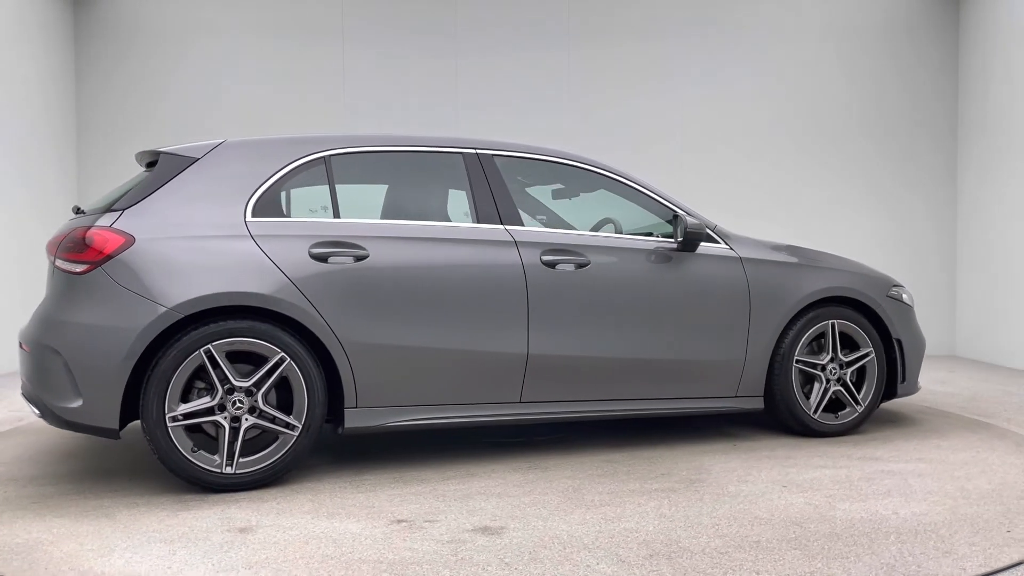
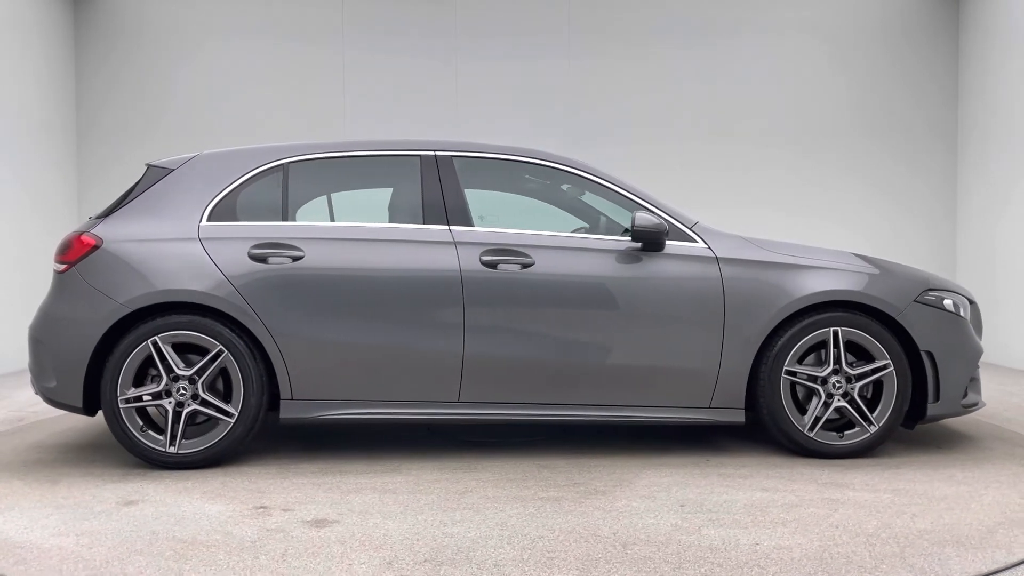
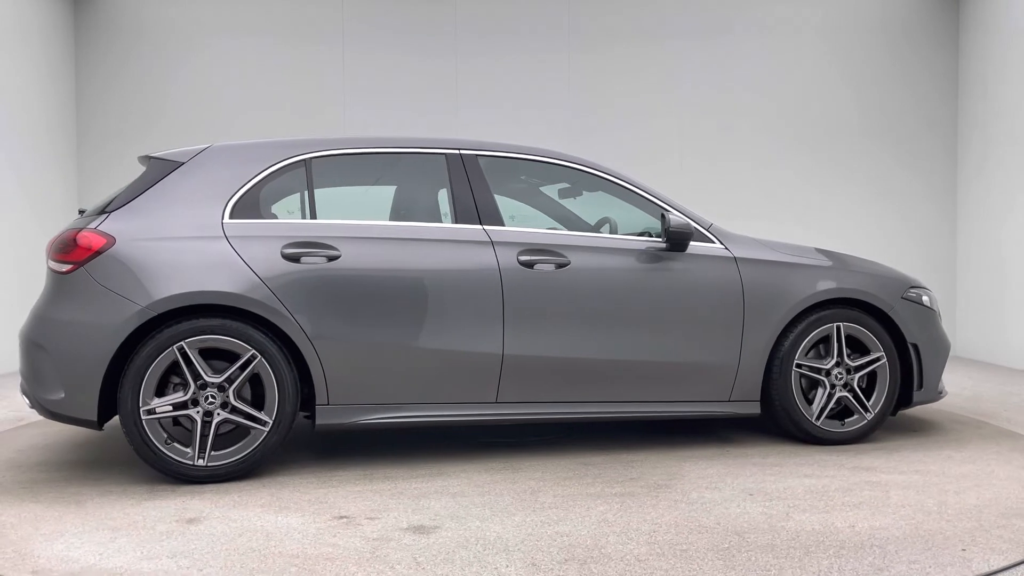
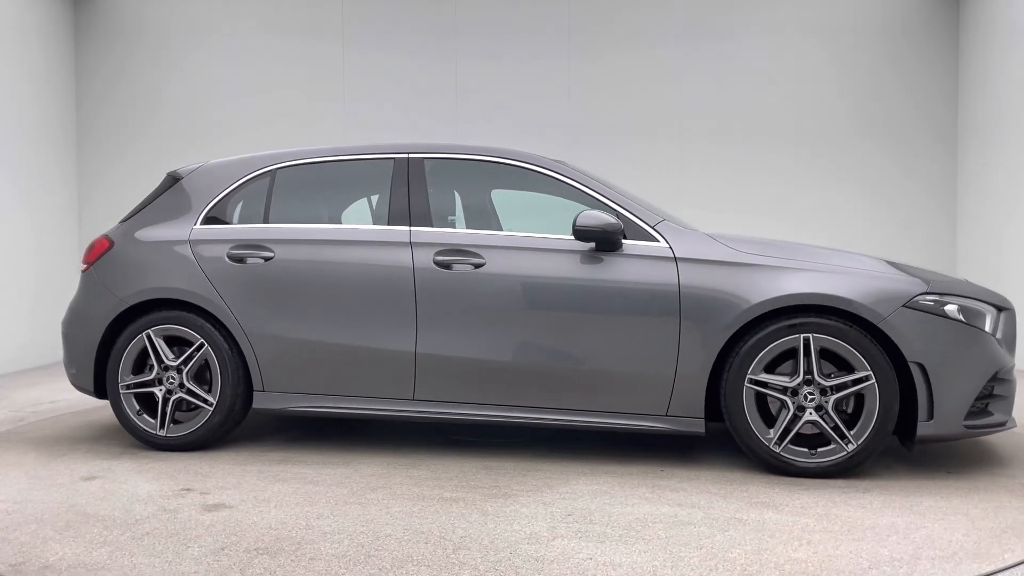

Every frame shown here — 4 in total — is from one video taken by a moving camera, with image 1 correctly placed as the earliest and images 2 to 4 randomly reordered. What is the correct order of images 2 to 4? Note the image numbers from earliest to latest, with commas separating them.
3, 2, 4
